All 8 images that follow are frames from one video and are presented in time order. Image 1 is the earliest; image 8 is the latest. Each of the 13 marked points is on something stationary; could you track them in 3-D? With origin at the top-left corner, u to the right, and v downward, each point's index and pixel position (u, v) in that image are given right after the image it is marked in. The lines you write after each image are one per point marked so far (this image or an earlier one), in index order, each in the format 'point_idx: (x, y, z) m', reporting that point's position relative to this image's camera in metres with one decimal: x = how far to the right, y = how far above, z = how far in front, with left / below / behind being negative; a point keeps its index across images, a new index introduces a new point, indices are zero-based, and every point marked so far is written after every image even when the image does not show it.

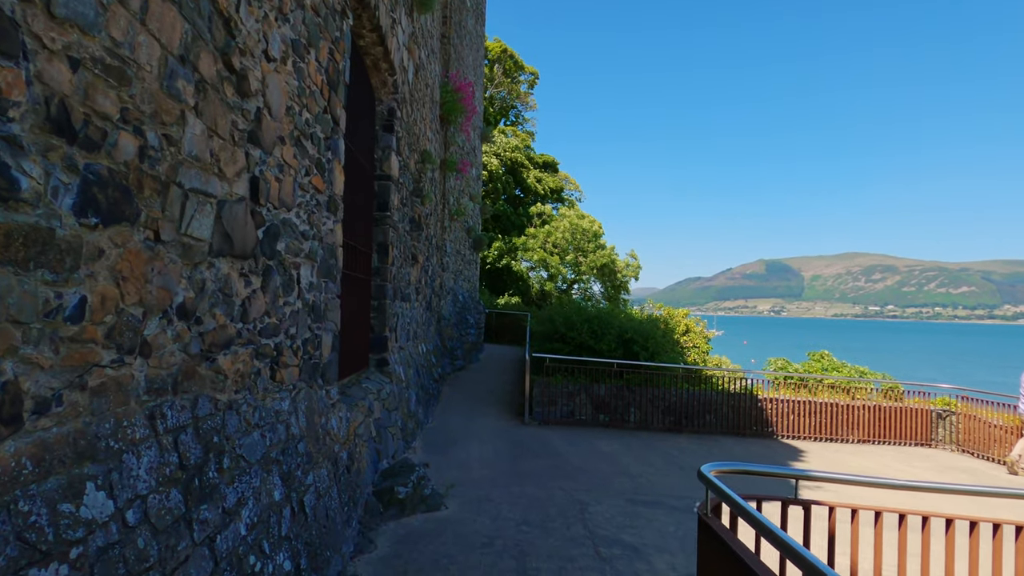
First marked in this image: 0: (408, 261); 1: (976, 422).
0: (-1.5, +0.4, +9.3) m
1: (+7.4, -2.2, +10.3) m
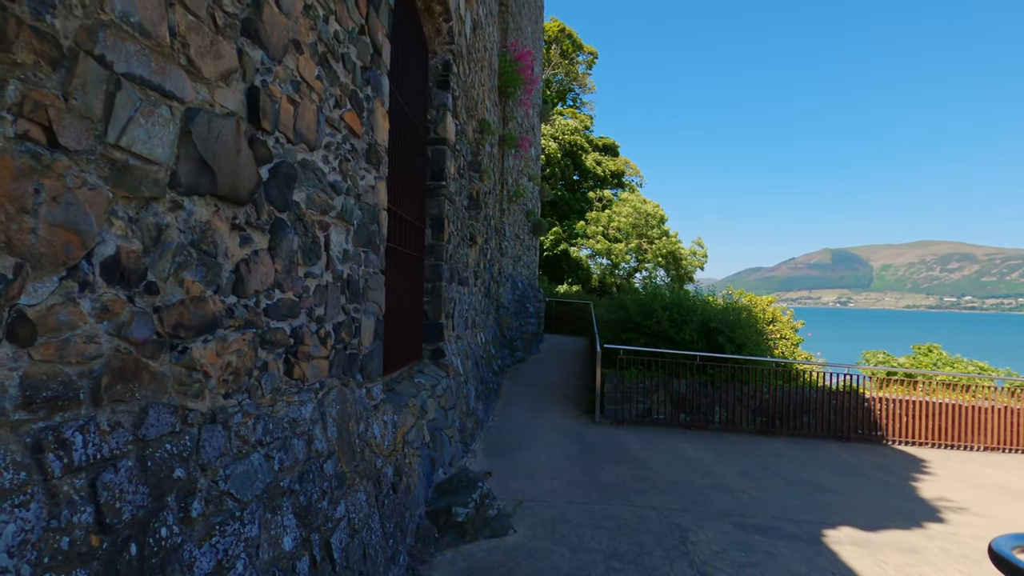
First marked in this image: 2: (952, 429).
0: (-0.6, +0.6, +8.3) m
1: (+8.4, -1.9, +8.7) m
2: (+6.4, -2.0, +9.3) m
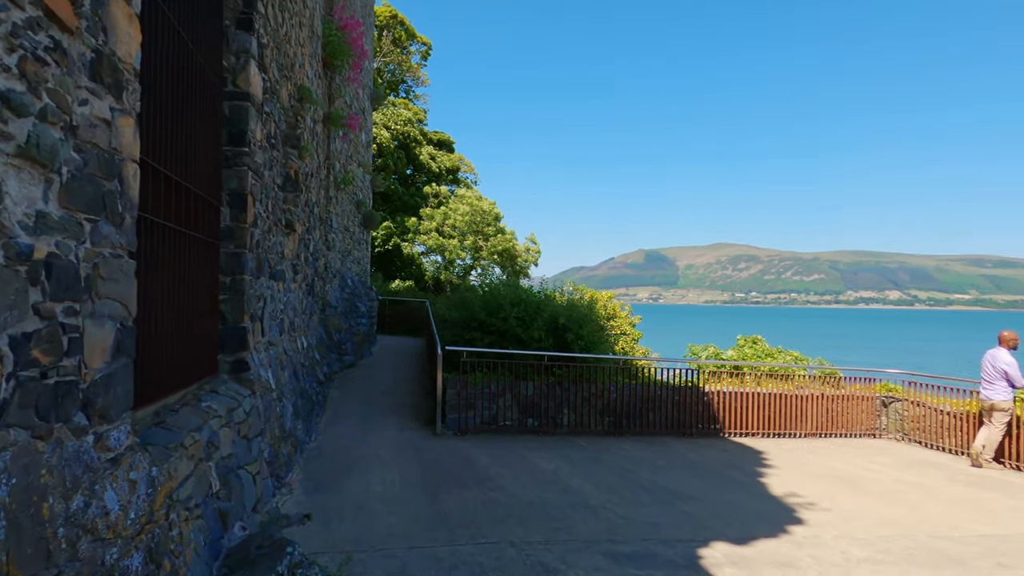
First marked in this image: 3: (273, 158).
0: (-2.5, +0.7, +6.9) m
1: (+6.1, -1.8, +9.5) m
2: (+4.0, -2.0, +9.7) m
3: (-2.4, +1.3, +6.4) m
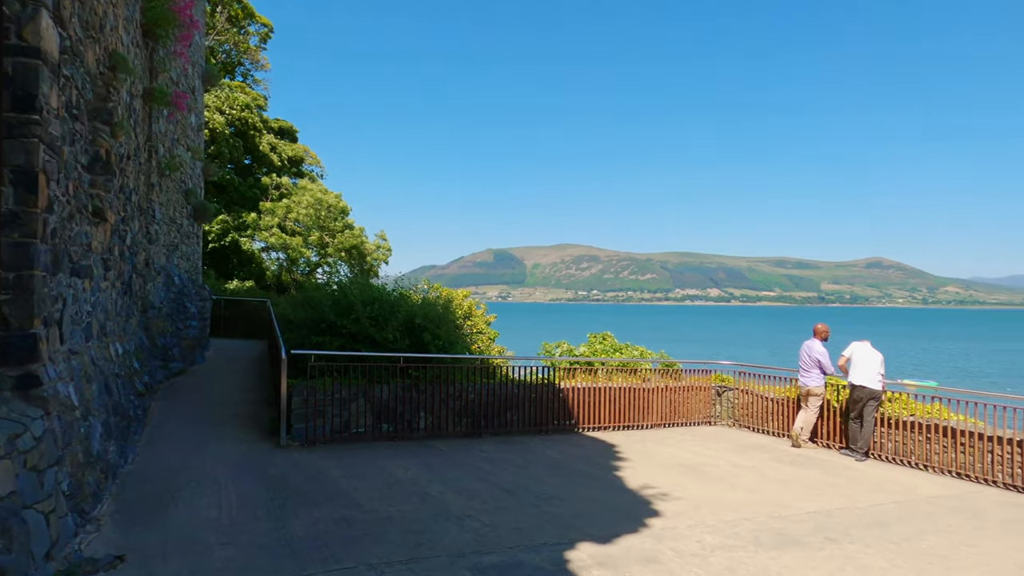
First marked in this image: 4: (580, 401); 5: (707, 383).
0: (-3.9, +0.7, +5.9) m
1: (+3.9, -1.8, +10.4) m
2: (+1.8, -1.9, +10.1) m
3: (-3.7, +1.3, +5.4) m
4: (+1.0, -1.7, +9.6) m
5: (+3.3, -1.6, +10.8) m
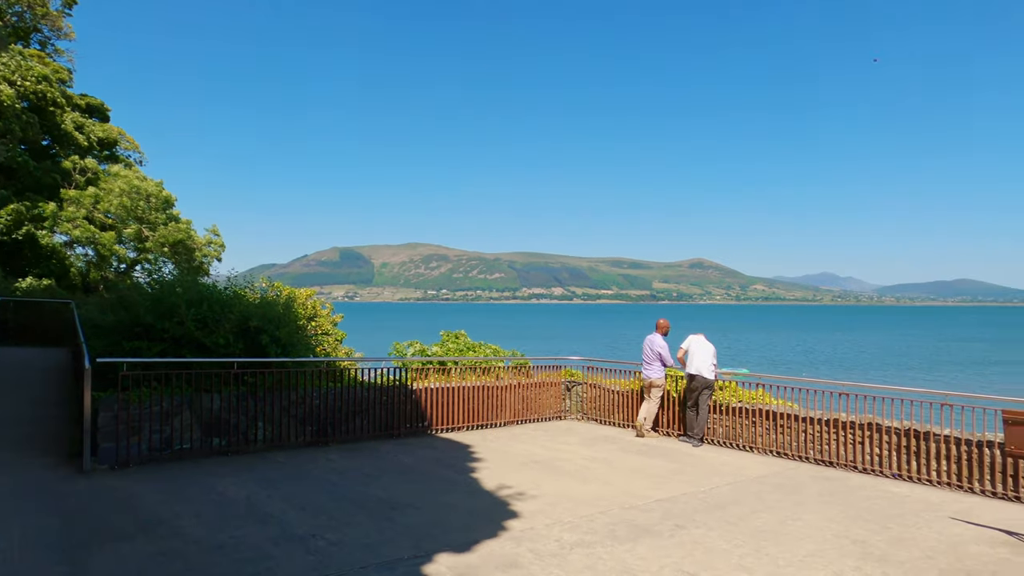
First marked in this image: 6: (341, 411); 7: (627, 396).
0: (-5.1, +0.7, +4.6) m
1: (+1.5, -1.7, +10.8) m
2: (-0.5, -1.9, +10.0) m
3: (-4.8, +1.3, +4.2) m
4: (-1.2, -1.7, +9.3) m
5: (+0.8, -1.6, +11.0) m
6: (-2.2, -1.6, +8.3) m
7: (+1.9, -1.7, +10.3) m
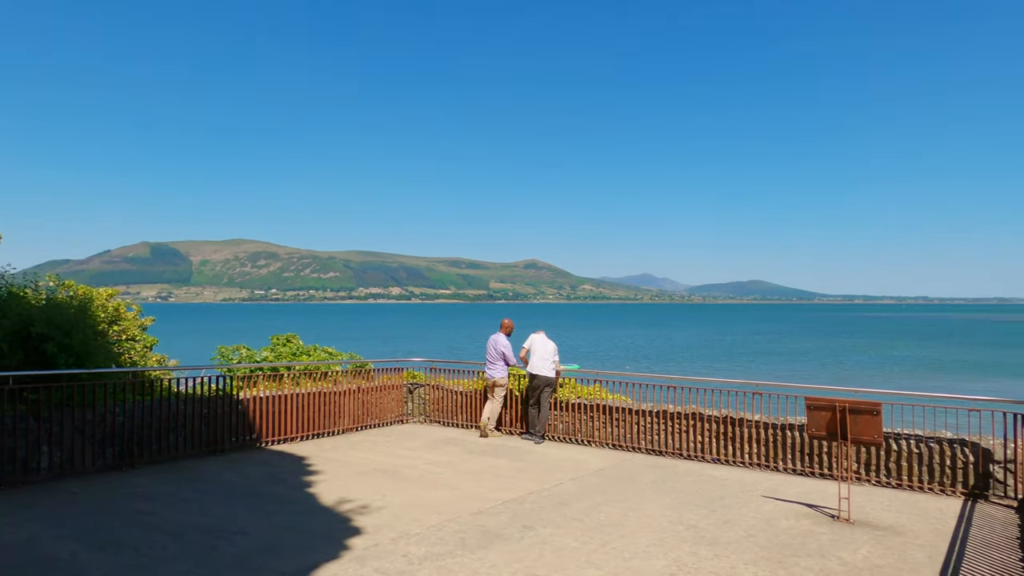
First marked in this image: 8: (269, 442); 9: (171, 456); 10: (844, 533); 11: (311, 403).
0: (-6.0, +0.7, +3.0) m
1: (-1.1, -1.7, +10.6) m
2: (-2.8, -1.9, +9.3) m
3: (-5.5, +1.3, +2.6) m
4: (-3.3, -1.6, +8.5) m
5: (-1.9, -1.5, +10.7) m
6: (-4.1, -1.6, +7.3) m
7: (-0.7, -1.7, +10.3) m
8: (-3.2, -2.1, +8.6) m
9: (-4.0, -1.9, +7.4) m
10: (+2.8, -2.1, +5.4) m
11: (-2.9, -1.6, +9.2) m
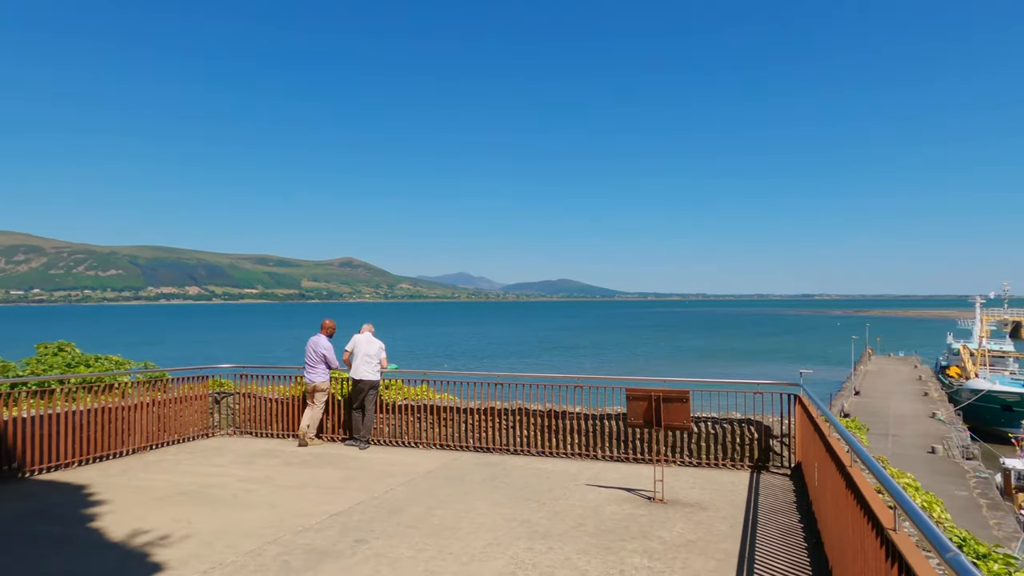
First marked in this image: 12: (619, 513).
0: (-6.4, +0.7, +1.0) m
1: (-3.9, -1.7, +9.7) m
2: (-5.1, -1.9, +8.0) m
3: (-5.9, +1.3, +0.9) m
4: (-5.4, -1.6, +7.1) m
5: (-4.6, -1.5, +9.6) m
6: (-5.8, -1.6, +5.7) m
7: (-3.3, -1.7, +9.5) m
8: (-5.3, -2.1, +7.2) m
9: (-5.7, -1.9, +5.9) m
10: (+1.3, -2.0, +5.8) m
11: (-5.2, -1.6, +7.9) m
12: (+1.0, -2.0, +5.8) m
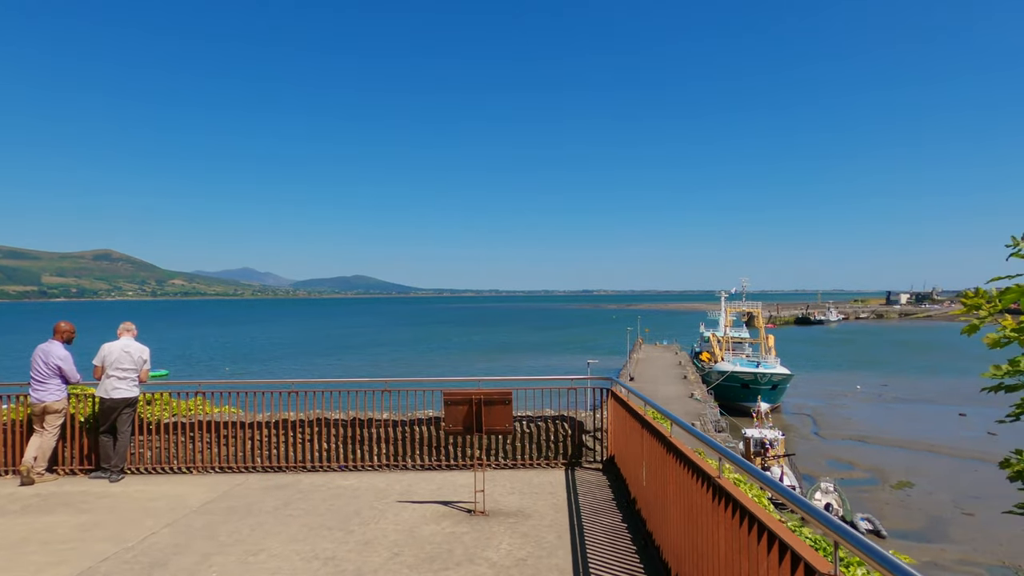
0: (-6.1, +0.7, -1.7) m
1: (-6.4, -1.6, +7.4) m
2: (-7.1, -1.8, +5.4) m
3: (-5.6, +1.3, -1.7) m
4: (-7.0, -1.6, +4.4) m
5: (-7.1, -1.5, +7.0) m
6: (-7.0, -1.5, +3.0) m
7: (-5.8, -1.7, +7.4) m
8: (-7.0, -2.0, +4.5) m
9: (-7.0, -1.9, +3.2) m
10: (-0.2, -2.0, +5.3) m
11: (-7.1, -1.6, +5.2) m
12: (-0.6, -2.0, +5.2) m
